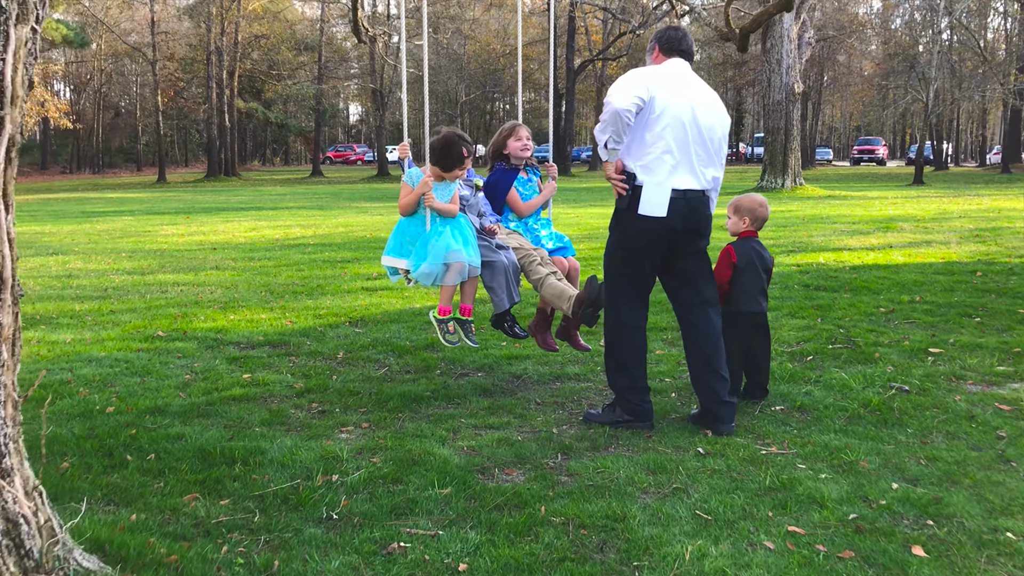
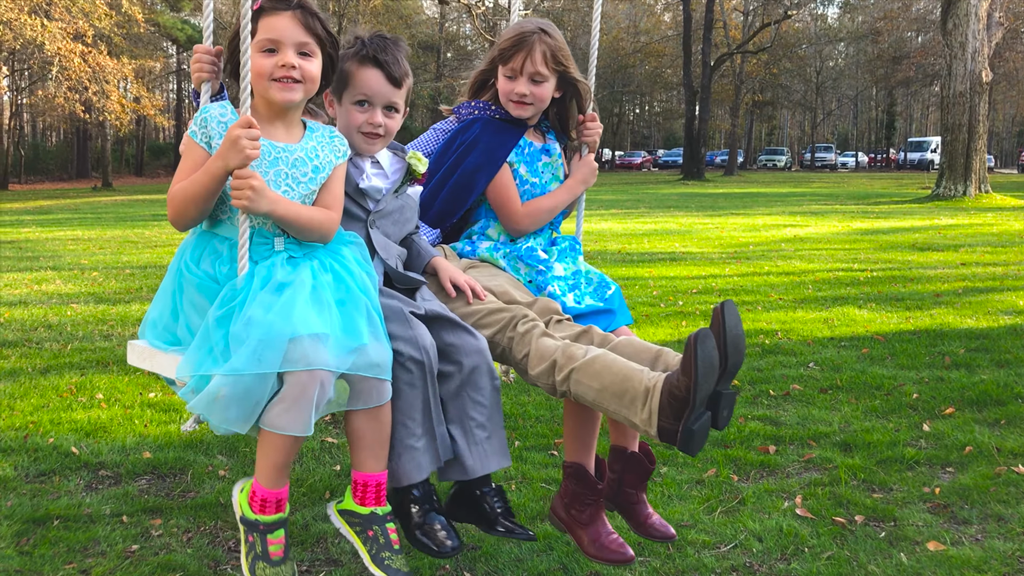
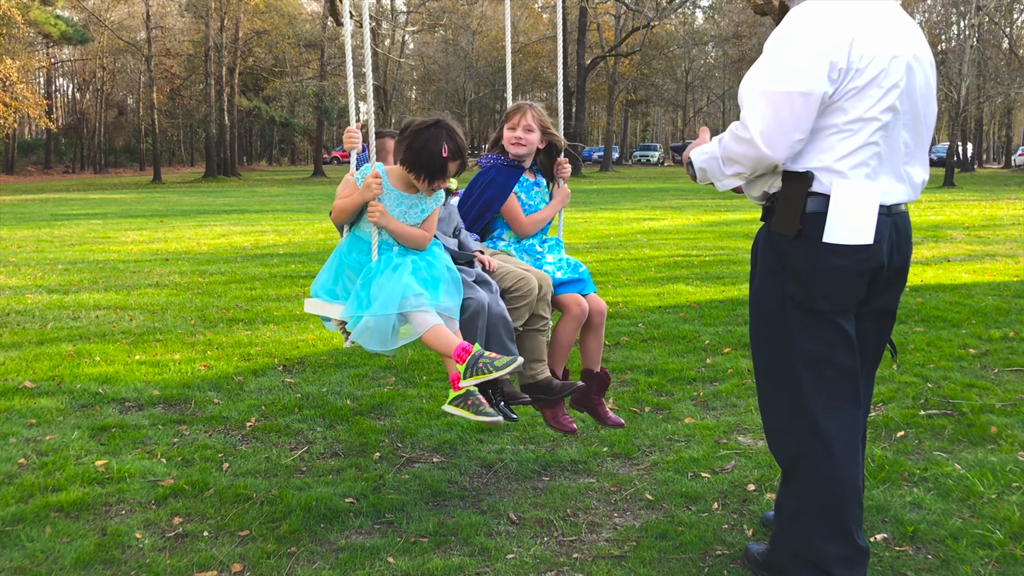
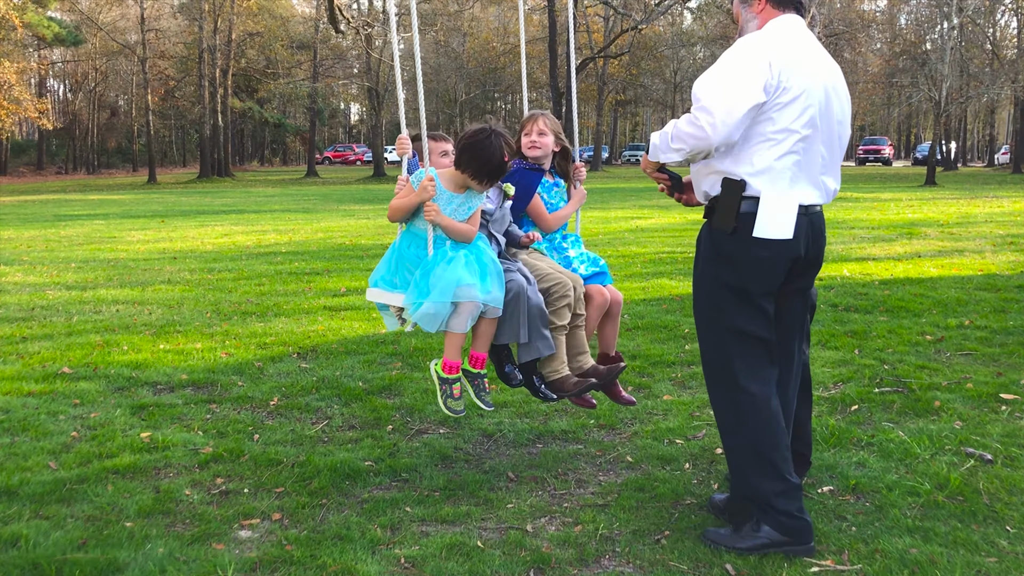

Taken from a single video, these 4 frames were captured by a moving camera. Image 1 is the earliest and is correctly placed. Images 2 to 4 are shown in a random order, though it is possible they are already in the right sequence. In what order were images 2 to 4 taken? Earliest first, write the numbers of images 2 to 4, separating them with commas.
4, 3, 2
